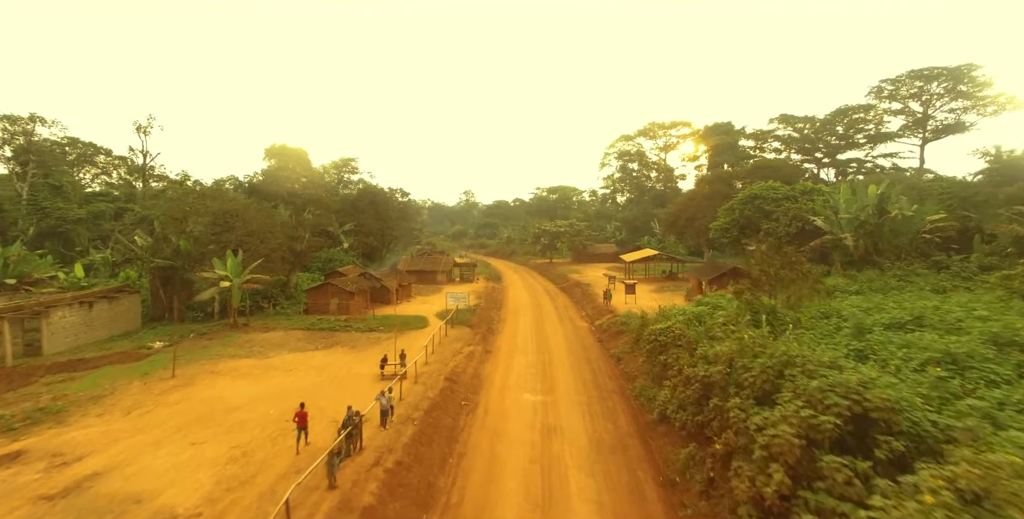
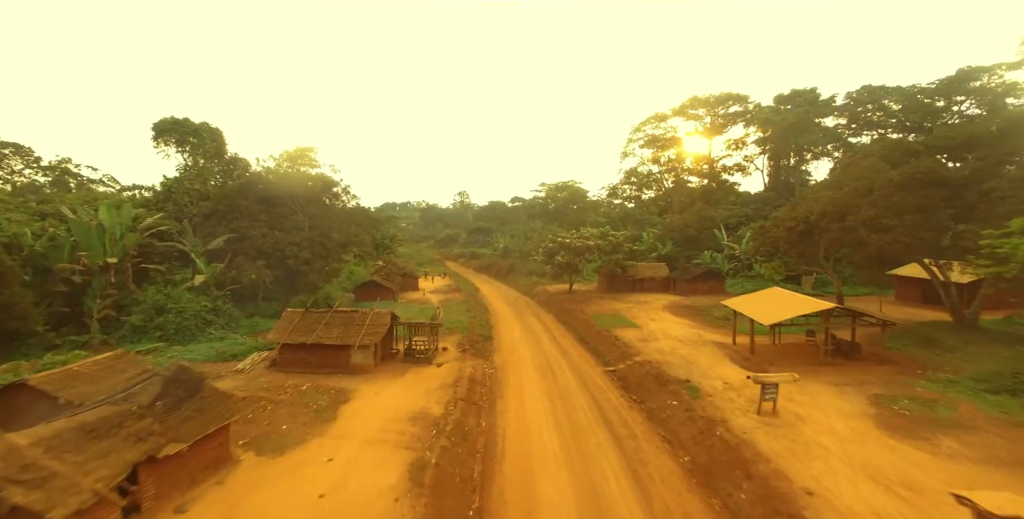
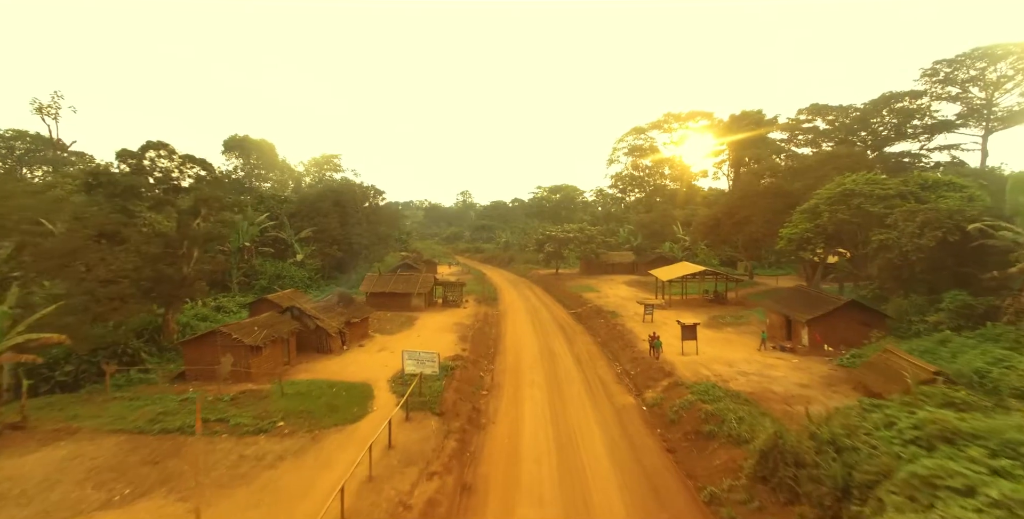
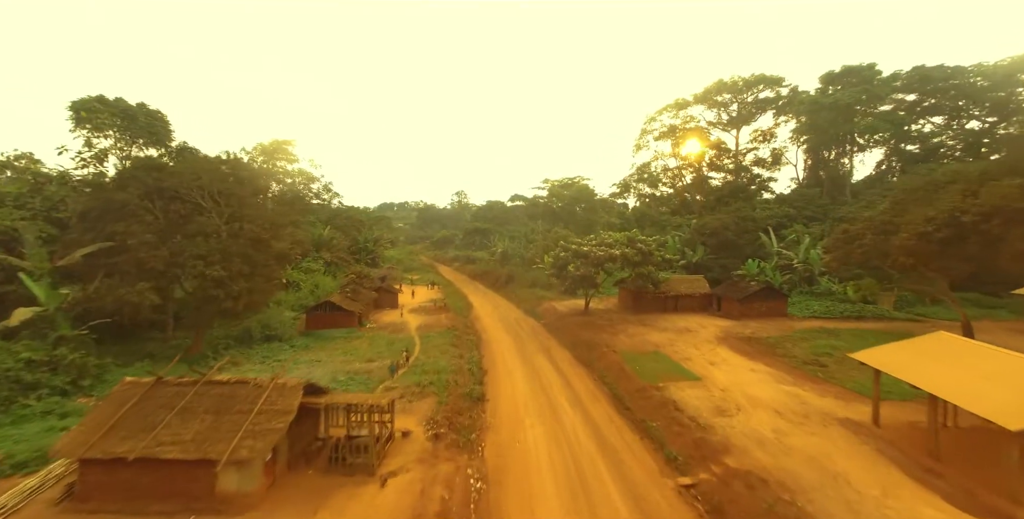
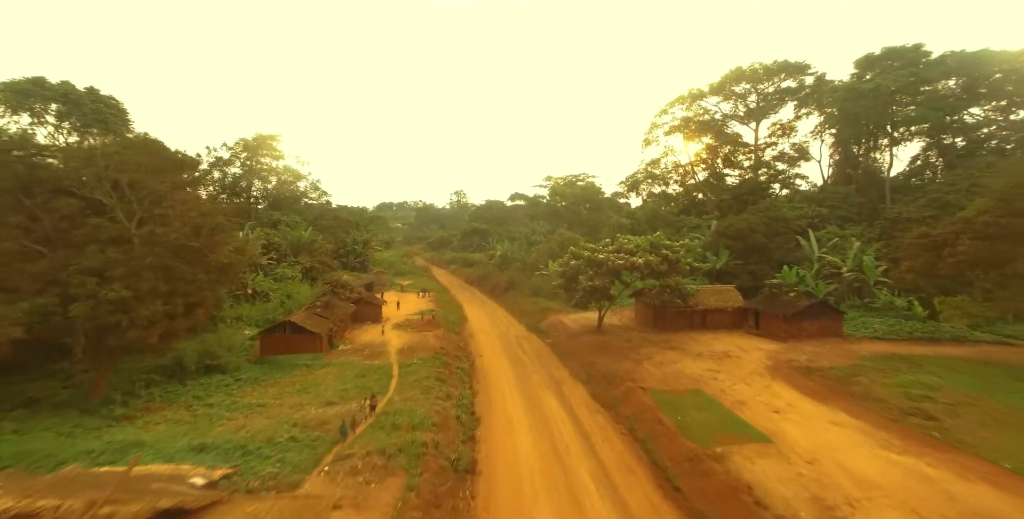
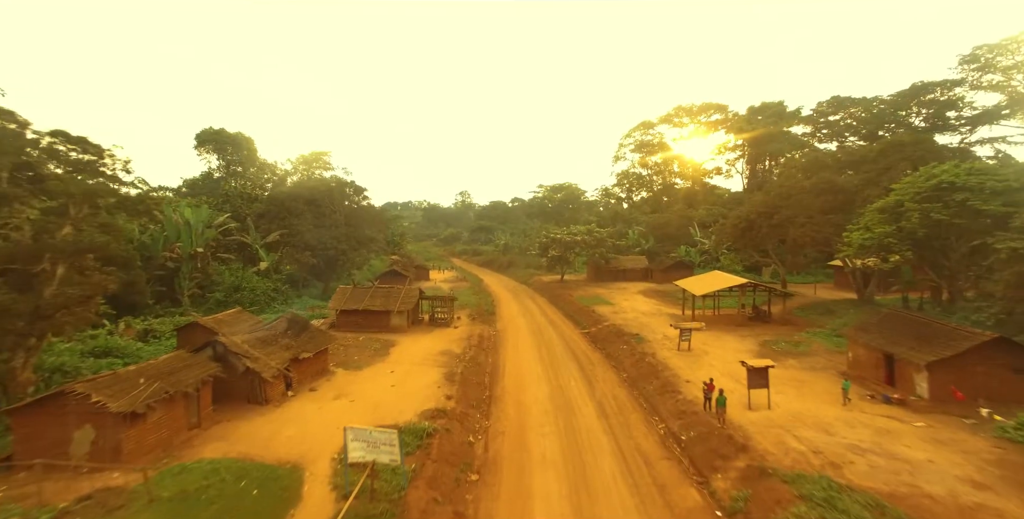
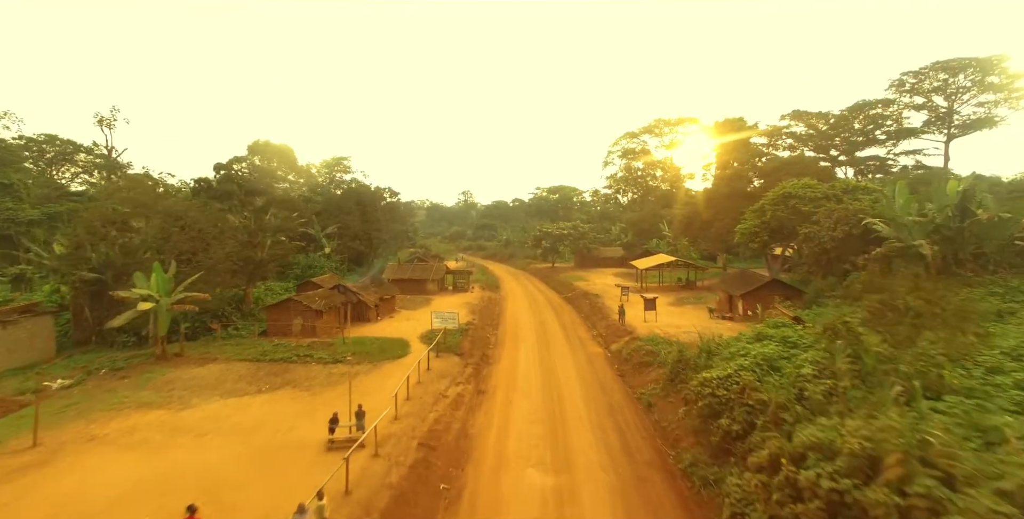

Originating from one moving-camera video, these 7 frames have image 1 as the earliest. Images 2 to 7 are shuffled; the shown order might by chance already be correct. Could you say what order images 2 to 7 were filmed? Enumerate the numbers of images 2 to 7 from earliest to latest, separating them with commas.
7, 3, 6, 2, 4, 5
